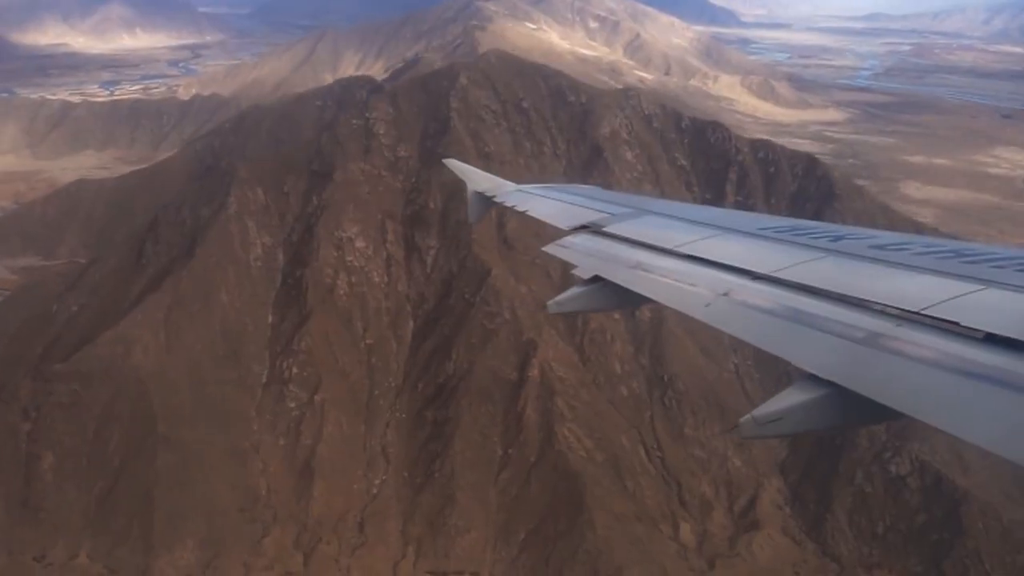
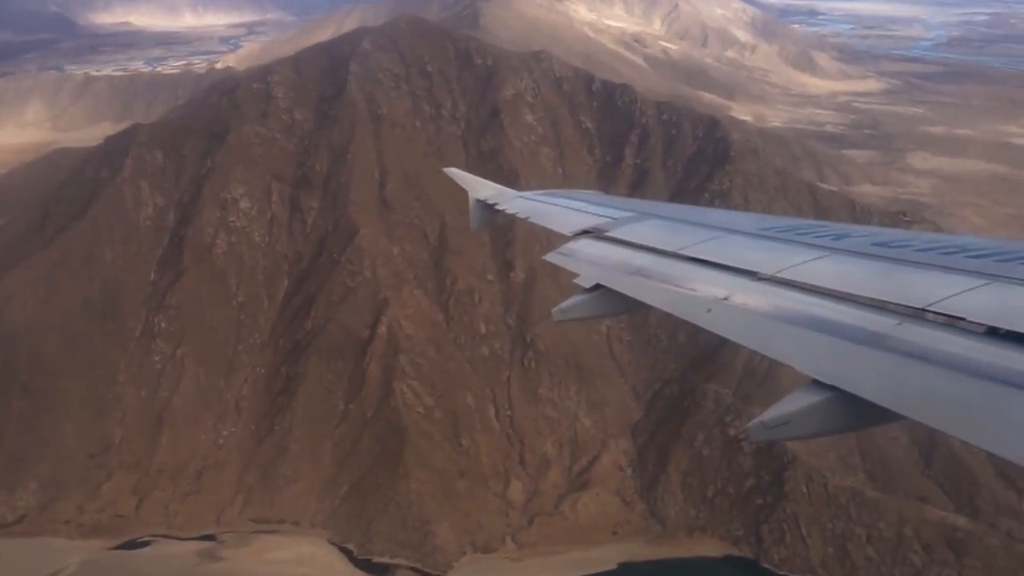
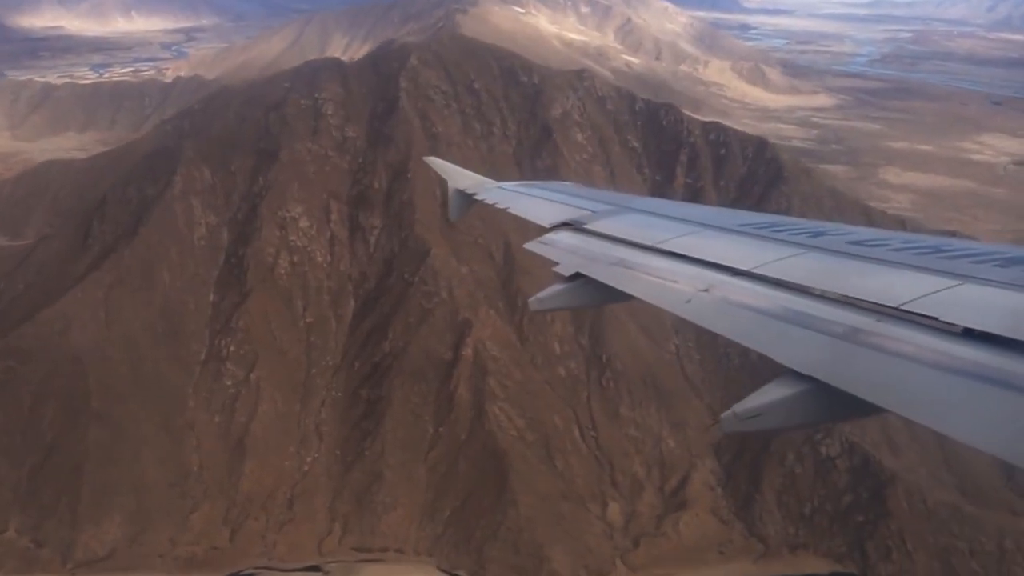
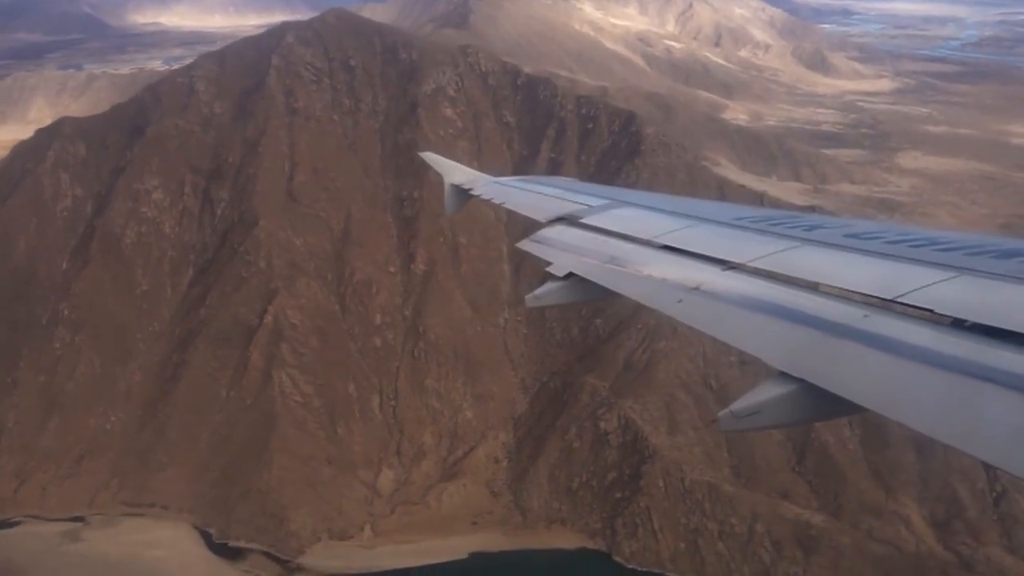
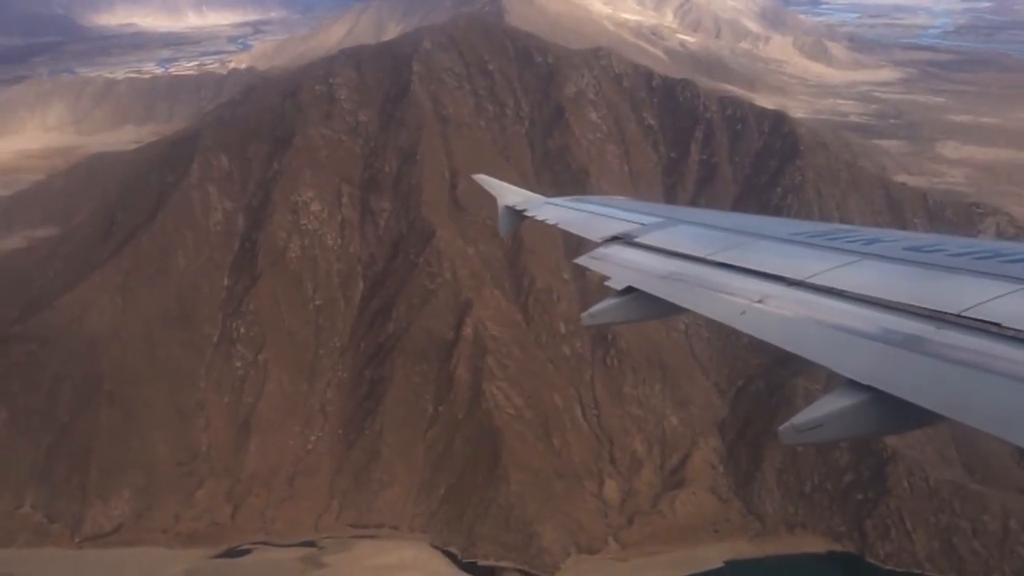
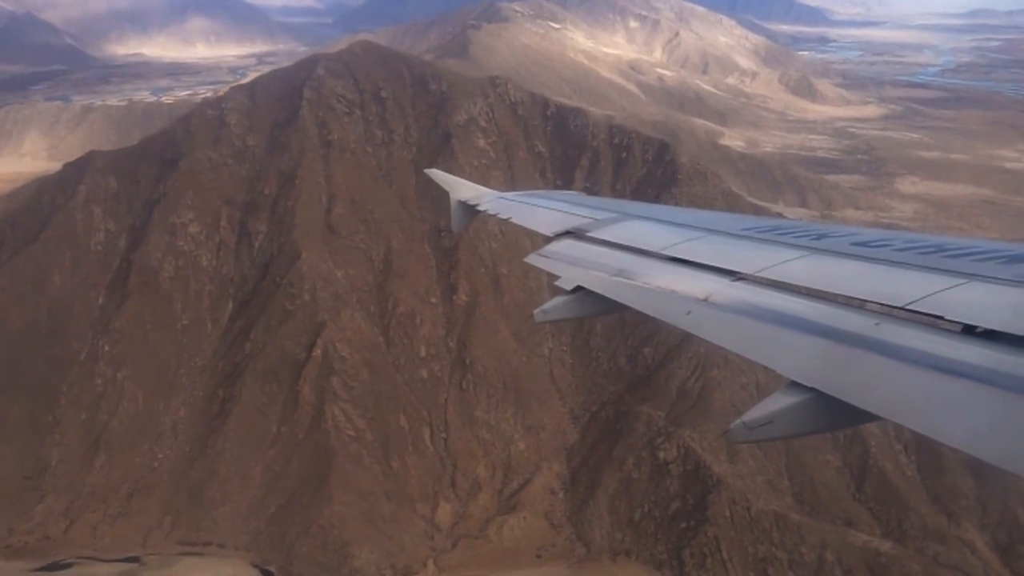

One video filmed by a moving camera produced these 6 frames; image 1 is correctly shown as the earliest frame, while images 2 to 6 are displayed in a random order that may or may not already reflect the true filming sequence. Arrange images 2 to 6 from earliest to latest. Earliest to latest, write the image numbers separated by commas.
3, 5, 2, 6, 4
